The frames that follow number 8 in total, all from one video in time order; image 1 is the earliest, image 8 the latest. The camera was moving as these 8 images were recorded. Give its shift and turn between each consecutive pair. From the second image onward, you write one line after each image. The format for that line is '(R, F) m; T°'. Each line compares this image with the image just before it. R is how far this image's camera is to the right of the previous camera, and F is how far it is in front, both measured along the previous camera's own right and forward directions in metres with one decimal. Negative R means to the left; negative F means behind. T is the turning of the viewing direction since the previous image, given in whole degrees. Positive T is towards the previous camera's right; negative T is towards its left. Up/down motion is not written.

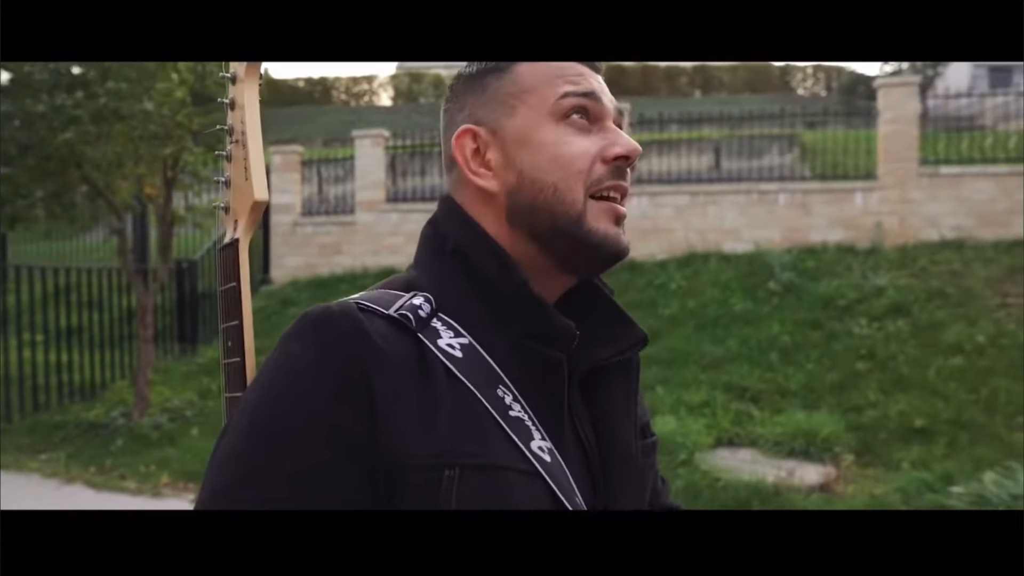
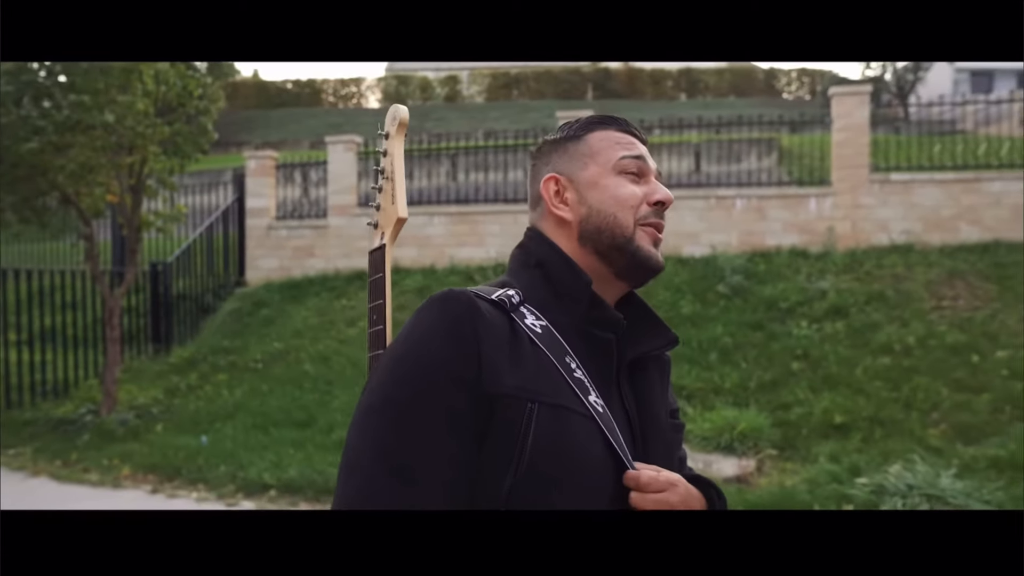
(+0.5, -0.4) m; 0°
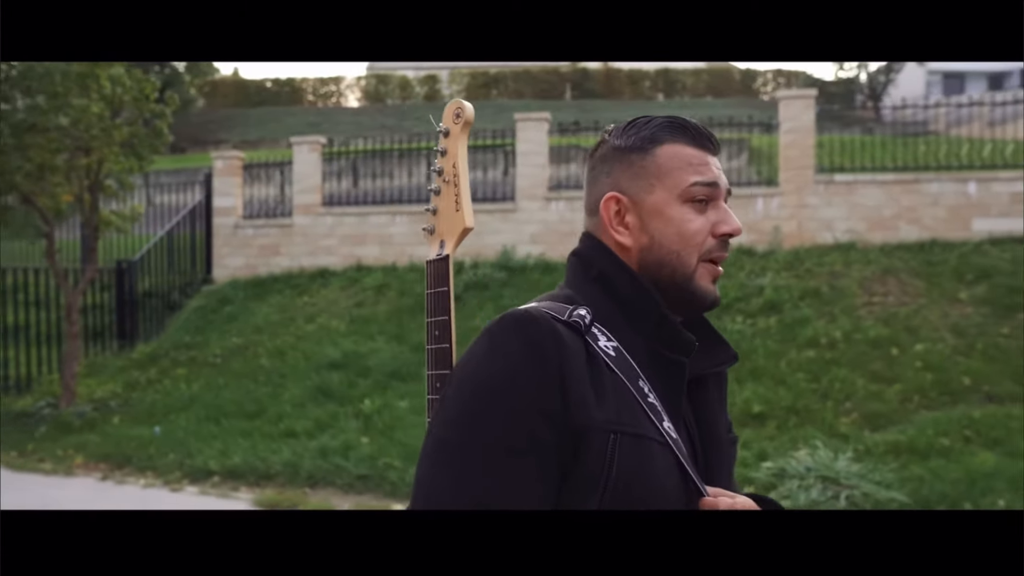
(+0.5, -0.4) m; +1°
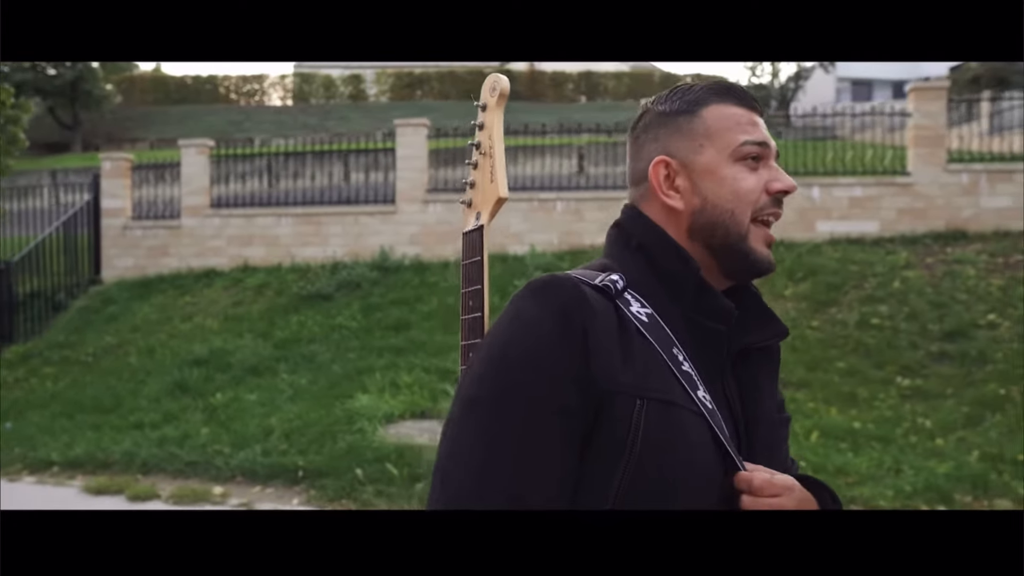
(+1.2, -0.7) m; +4°
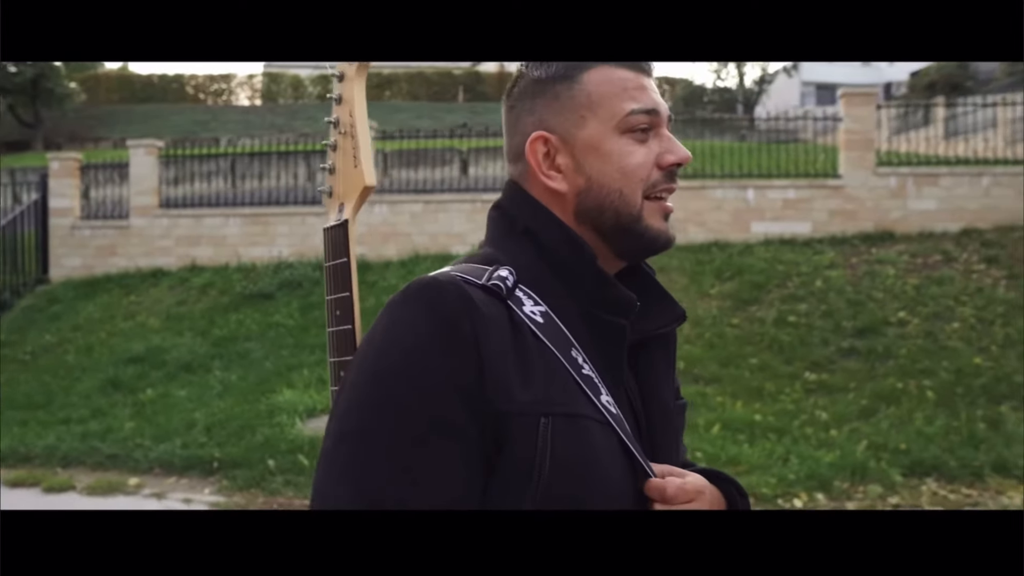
(+0.7, -0.3) m; +1°
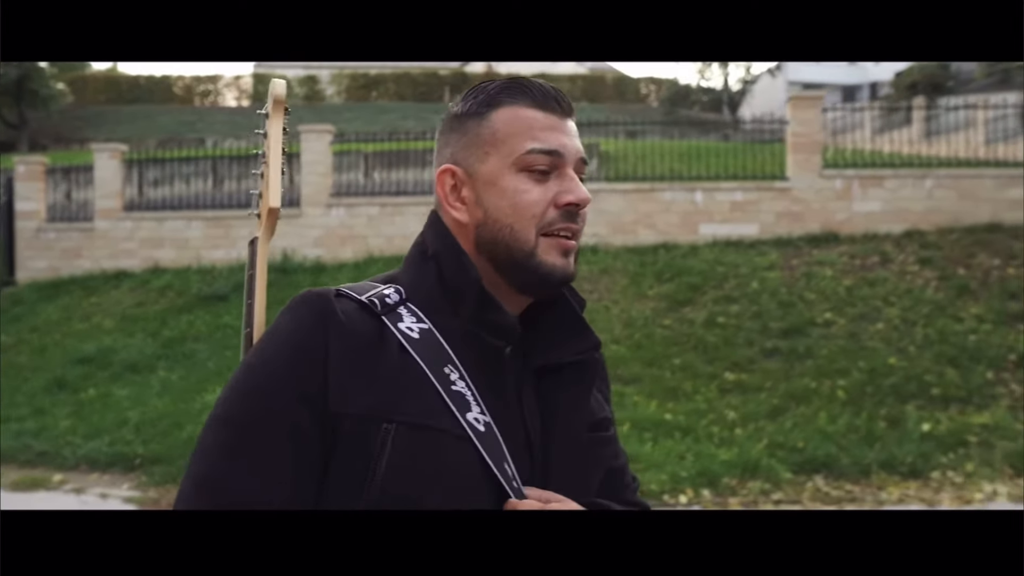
(+0.9, -0.3) m; 0°
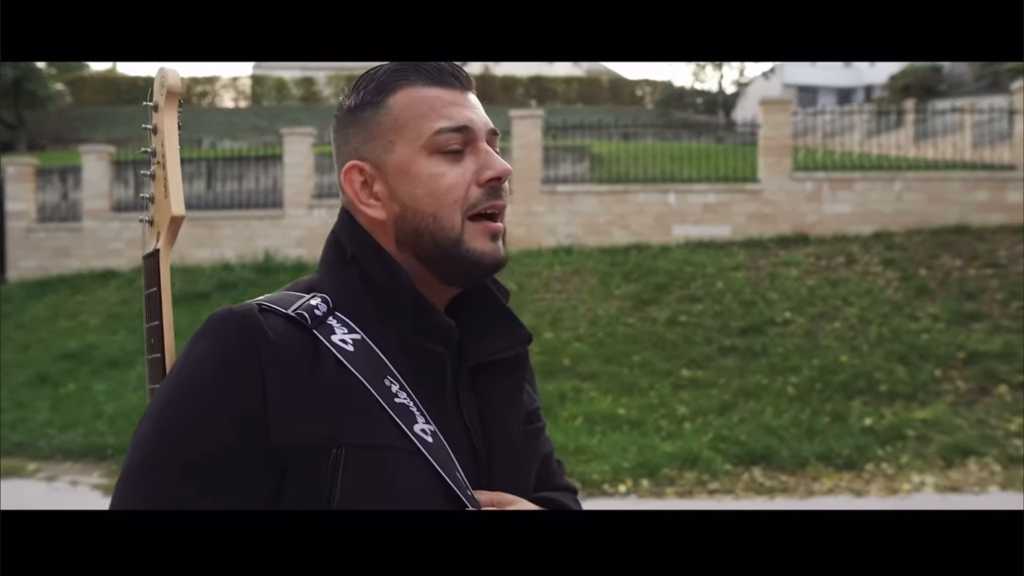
(+0.5, -0.3) m; 0°
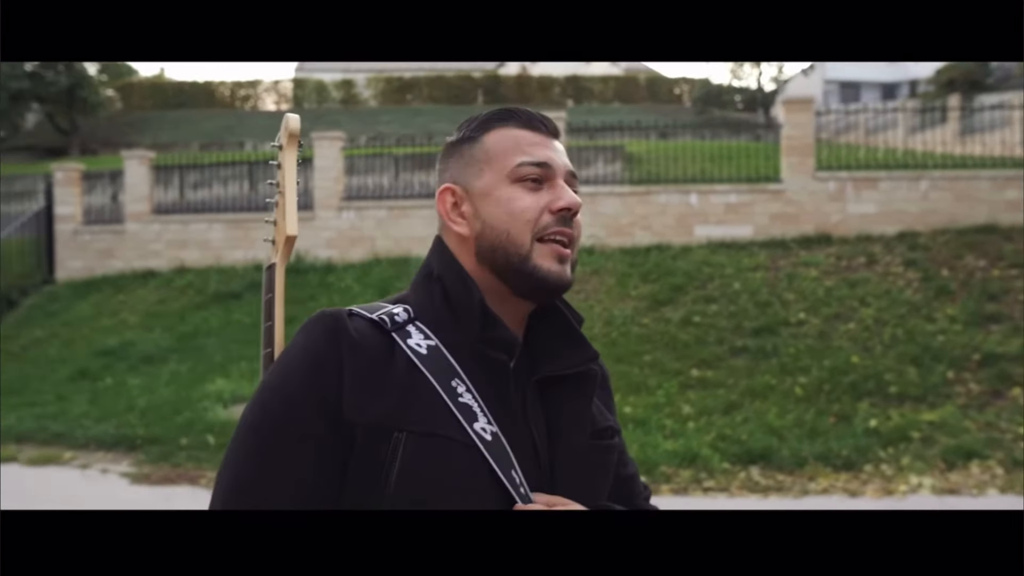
(+0.4, -0.2) m; -3°
